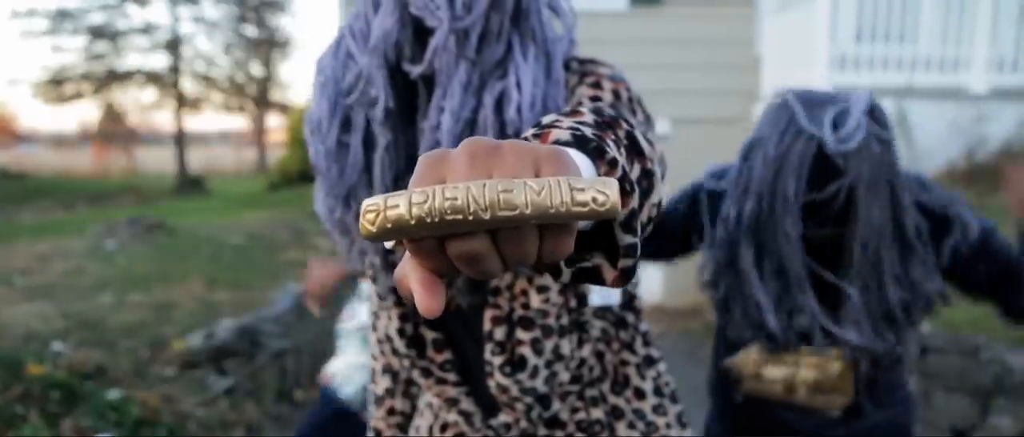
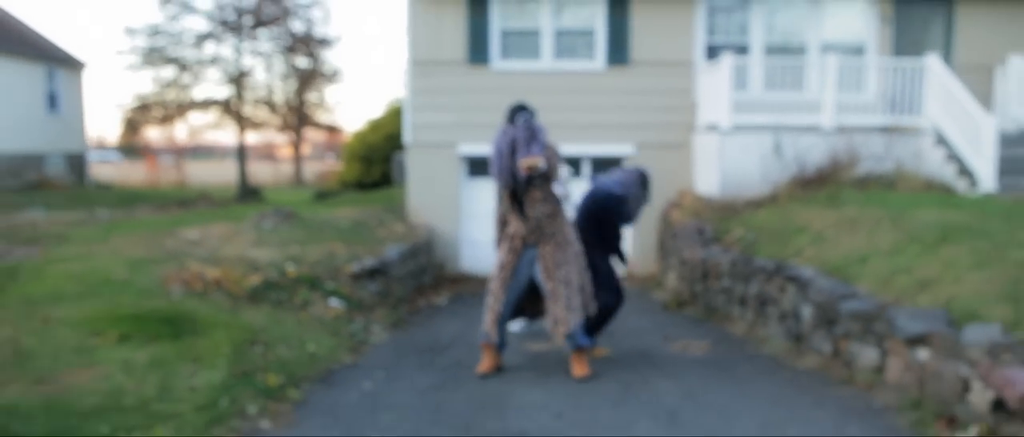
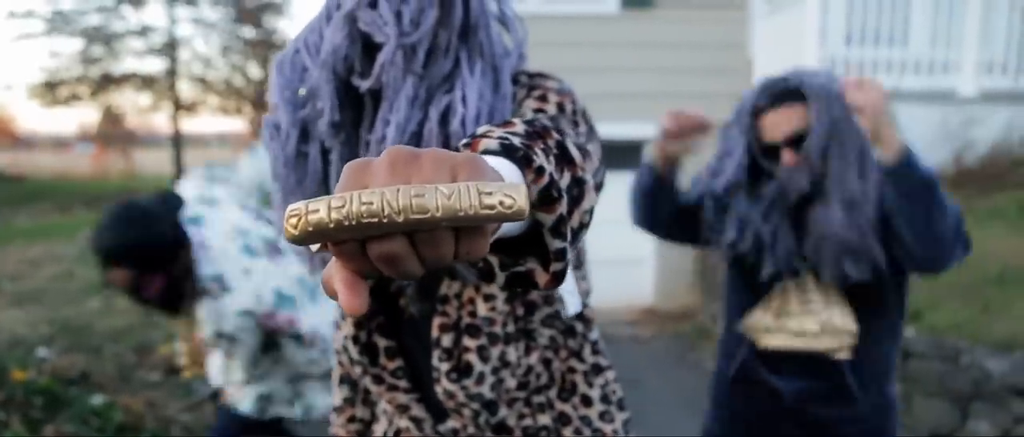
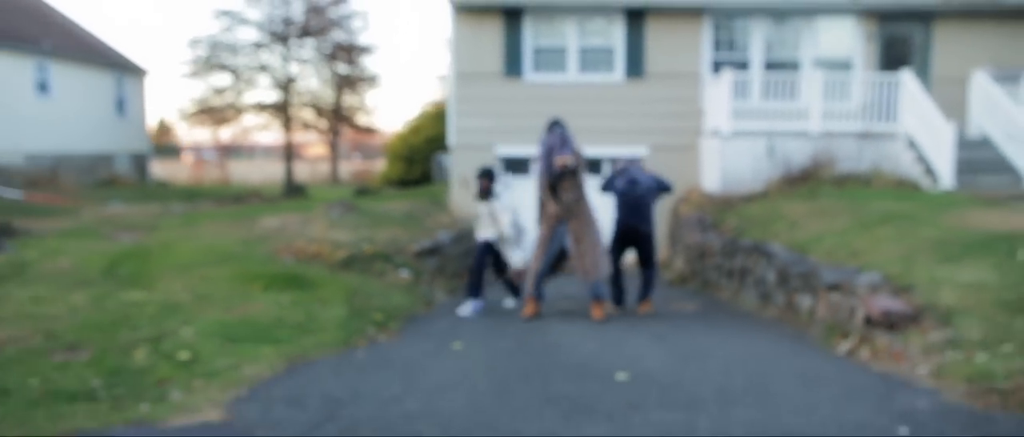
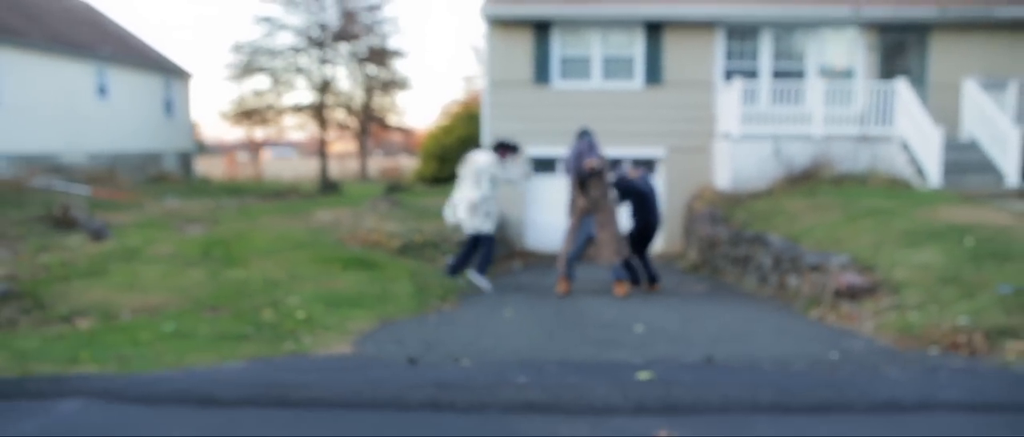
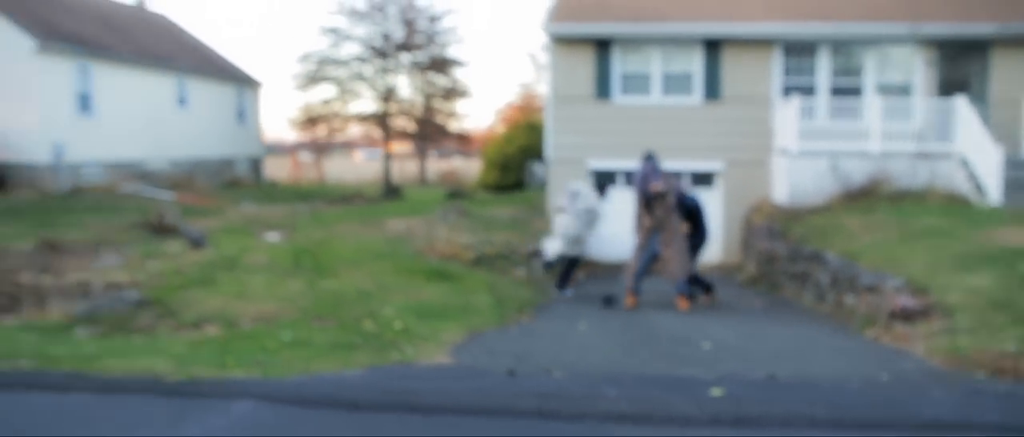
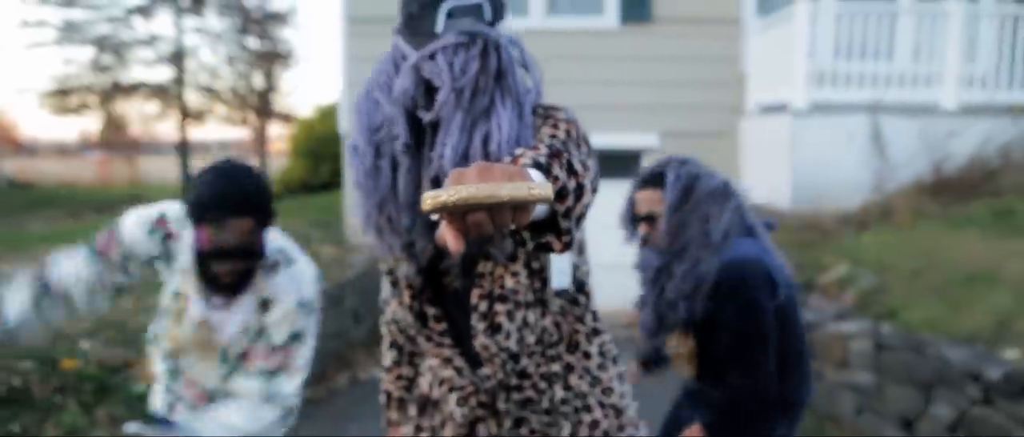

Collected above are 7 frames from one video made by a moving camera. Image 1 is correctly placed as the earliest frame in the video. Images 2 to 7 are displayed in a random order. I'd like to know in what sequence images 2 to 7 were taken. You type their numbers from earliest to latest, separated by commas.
3, 7, 2, 4, 5, 6
